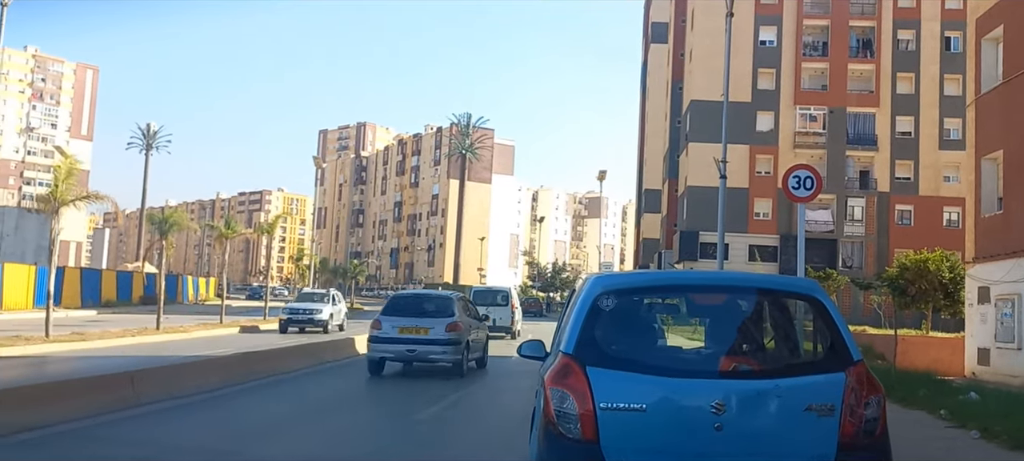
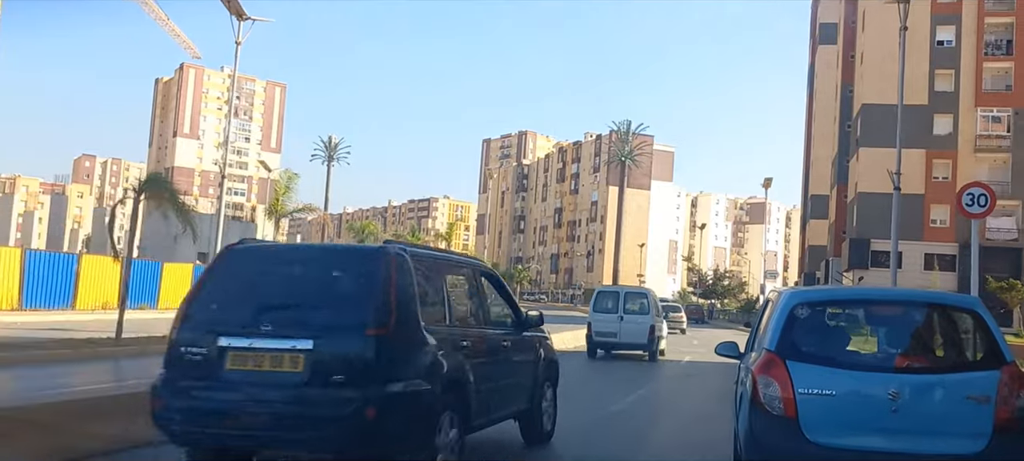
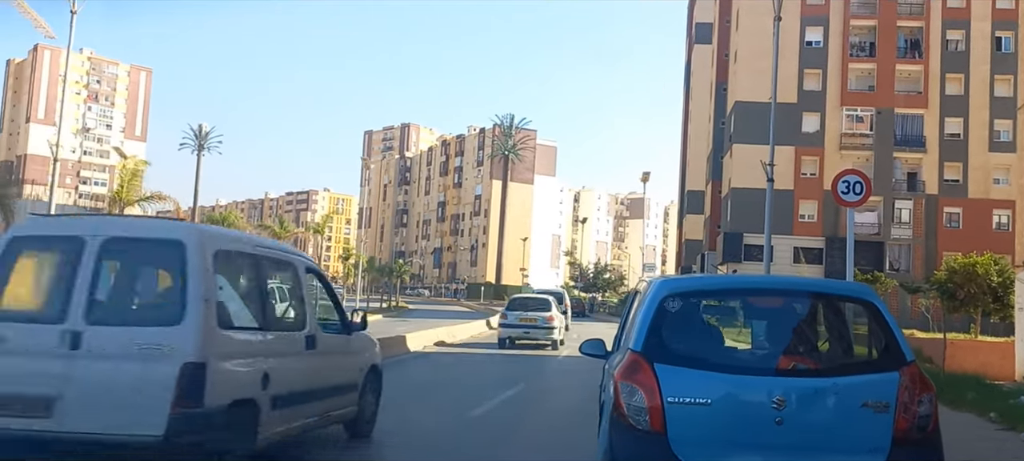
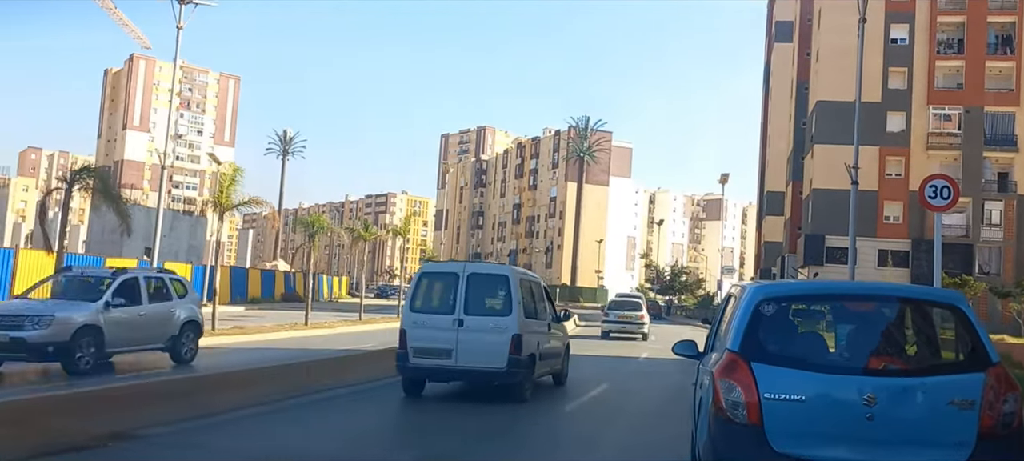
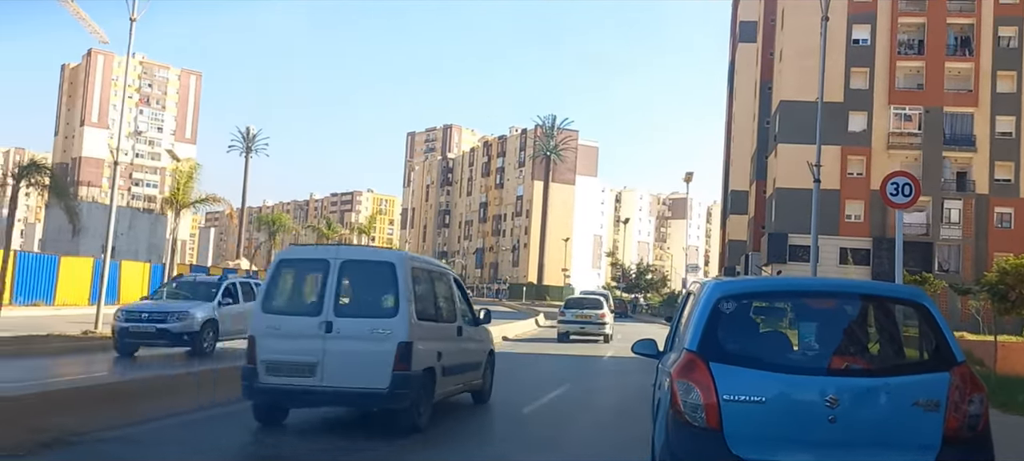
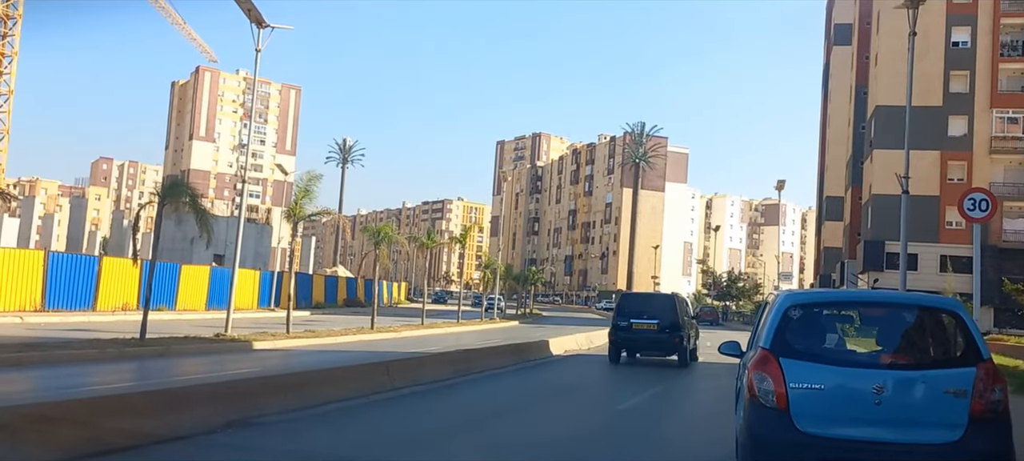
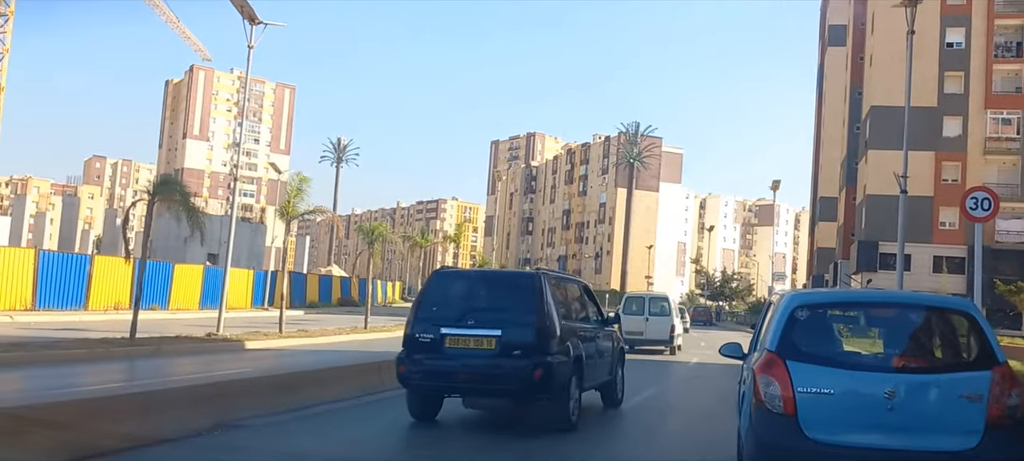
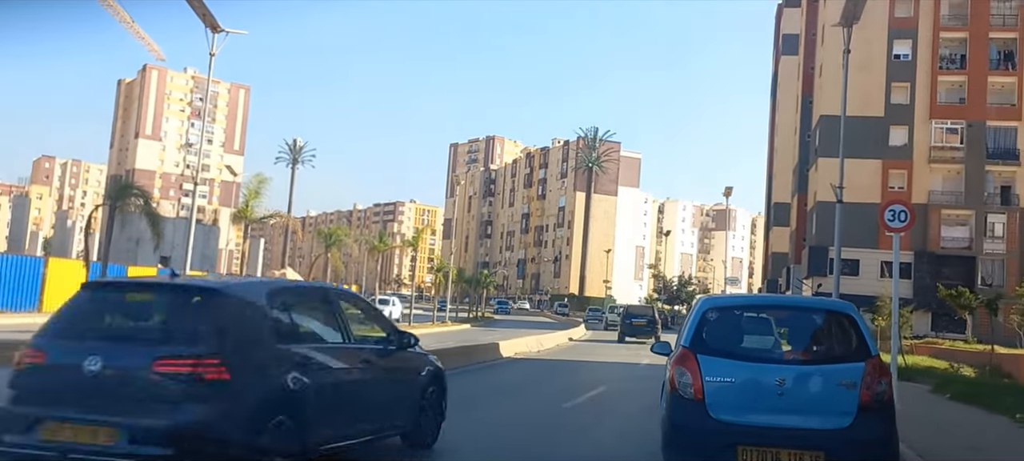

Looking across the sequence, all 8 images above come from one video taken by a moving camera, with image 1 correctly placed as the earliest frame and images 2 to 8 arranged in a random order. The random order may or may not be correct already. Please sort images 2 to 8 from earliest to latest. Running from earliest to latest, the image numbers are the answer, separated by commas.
3, 5, 4, 2, 7, 6, 8
